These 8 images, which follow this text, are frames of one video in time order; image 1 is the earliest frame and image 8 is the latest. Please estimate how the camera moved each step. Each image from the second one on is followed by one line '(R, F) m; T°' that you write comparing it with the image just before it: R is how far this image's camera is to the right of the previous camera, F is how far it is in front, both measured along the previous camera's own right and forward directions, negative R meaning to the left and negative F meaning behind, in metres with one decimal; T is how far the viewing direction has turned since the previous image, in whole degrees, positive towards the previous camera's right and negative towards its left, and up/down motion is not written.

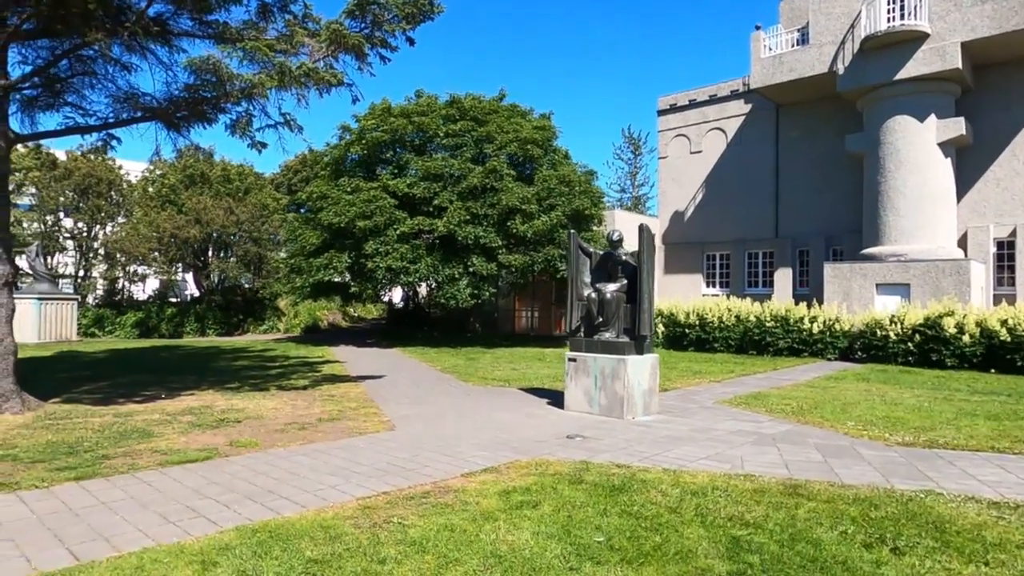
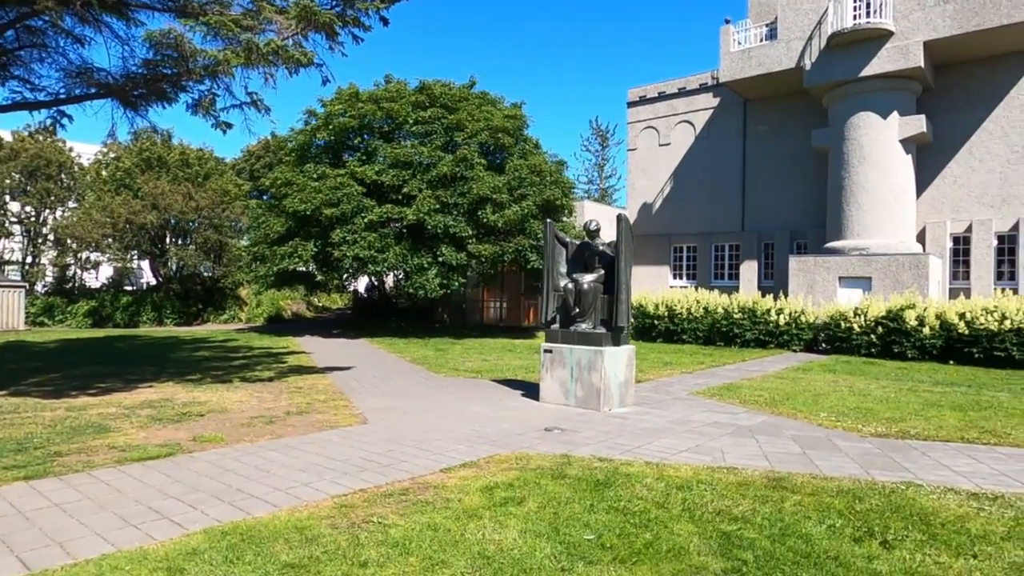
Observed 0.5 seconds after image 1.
(-0.2, +0.2) m; +3°
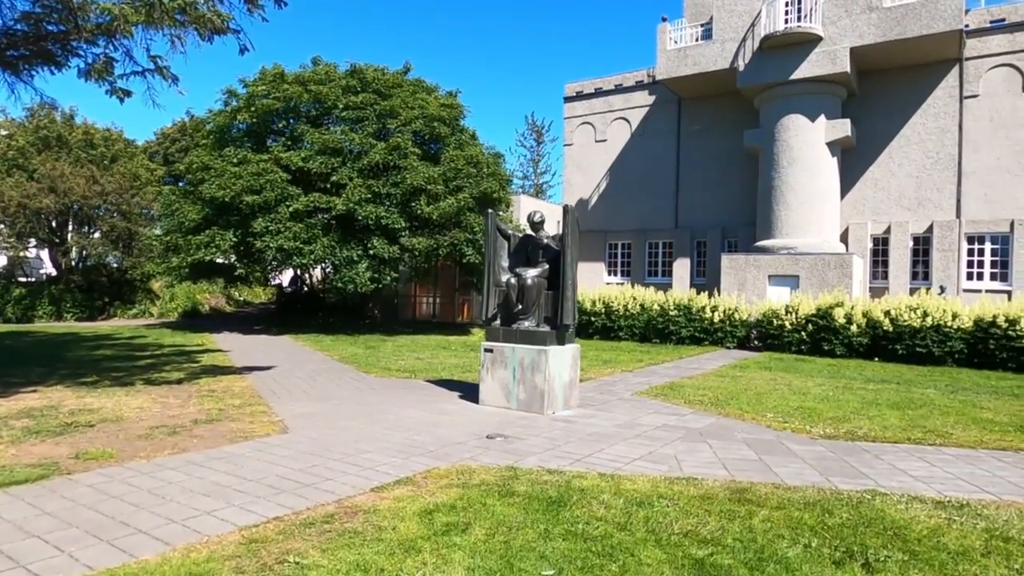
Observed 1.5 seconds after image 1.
(-0.1, +0.7) m; +6°
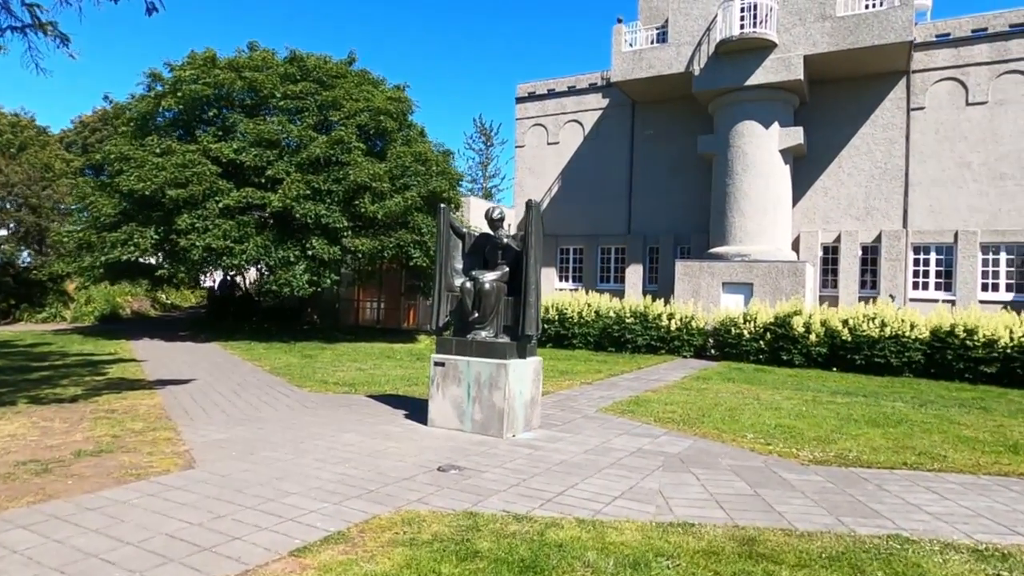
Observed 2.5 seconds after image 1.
(-0.1, +1.1) m; +5°
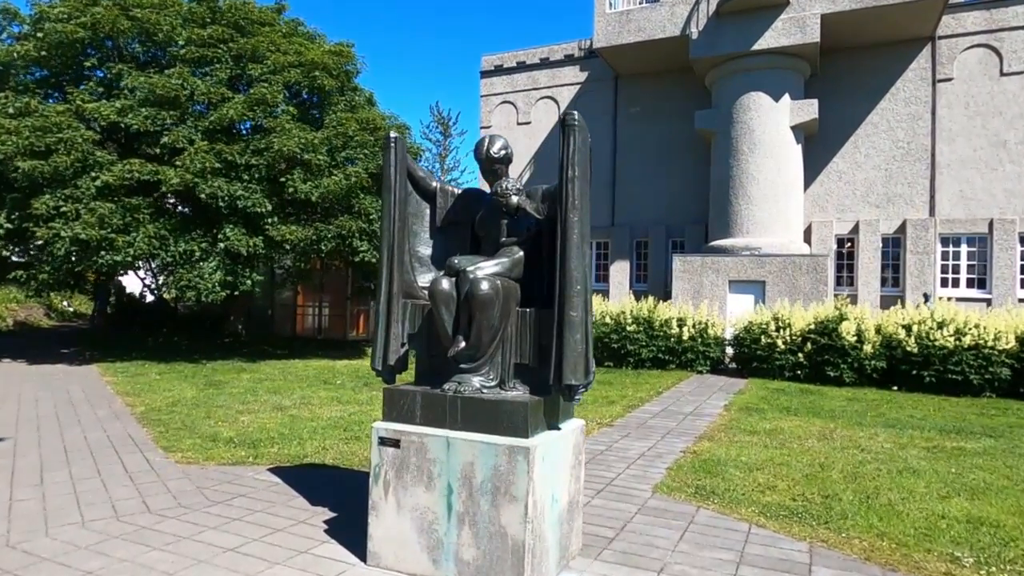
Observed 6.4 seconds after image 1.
(-0.4, +3.9) m; +4°
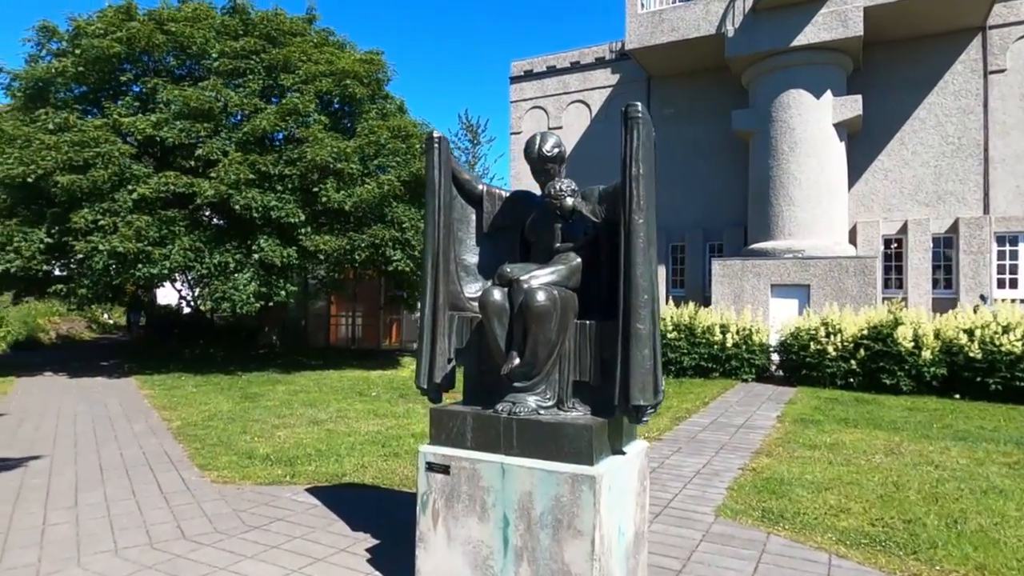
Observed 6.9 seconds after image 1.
(-0.2, +0.3) m; -3°
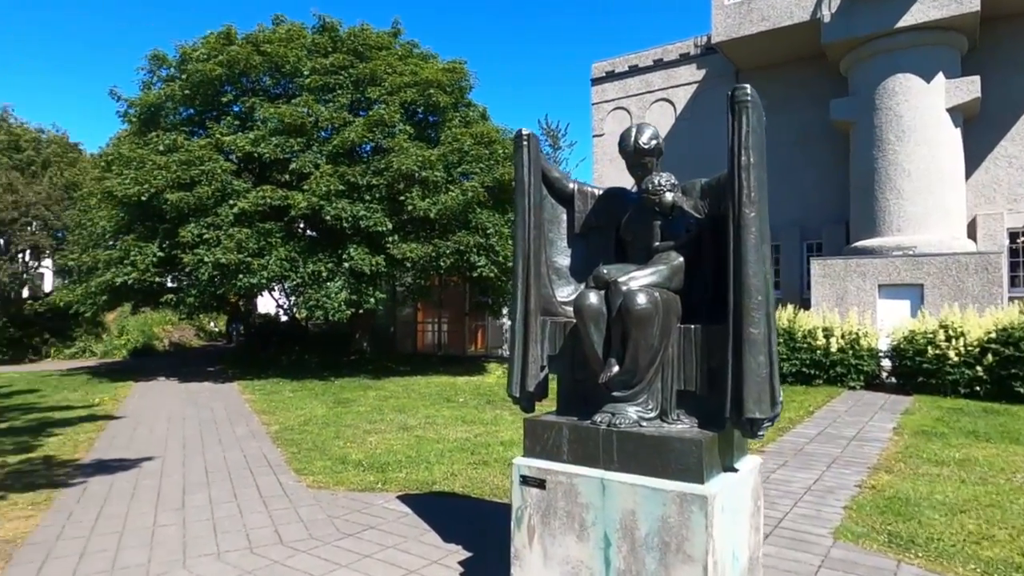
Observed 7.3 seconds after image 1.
(-0.1, +0.2) m; -7°
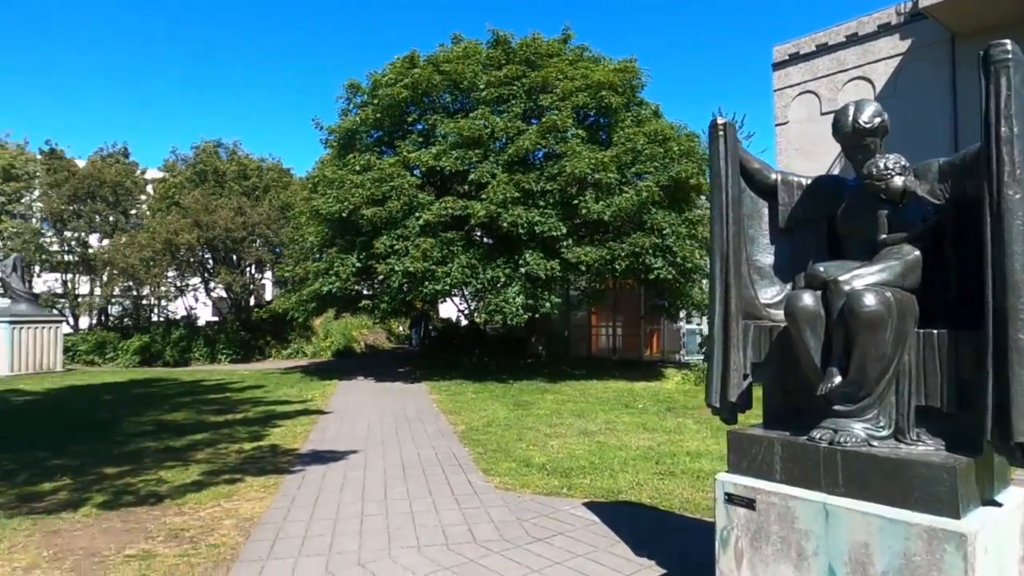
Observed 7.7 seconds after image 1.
(-0.1, +0.1) m; -15°
